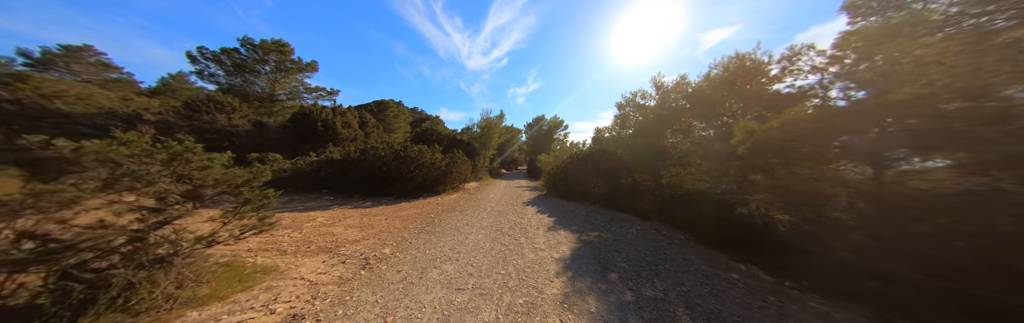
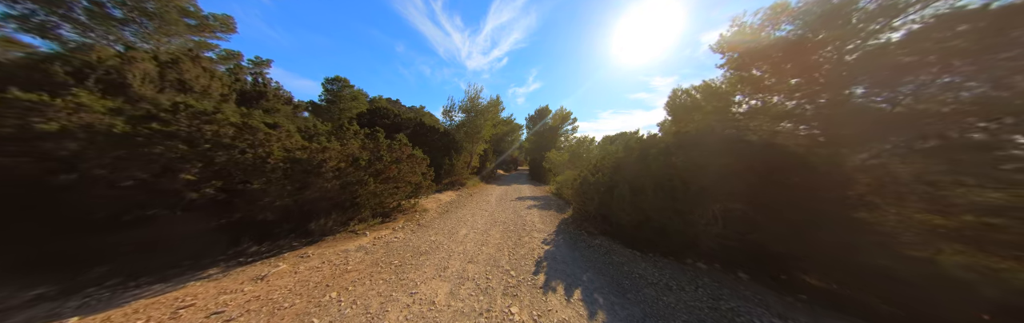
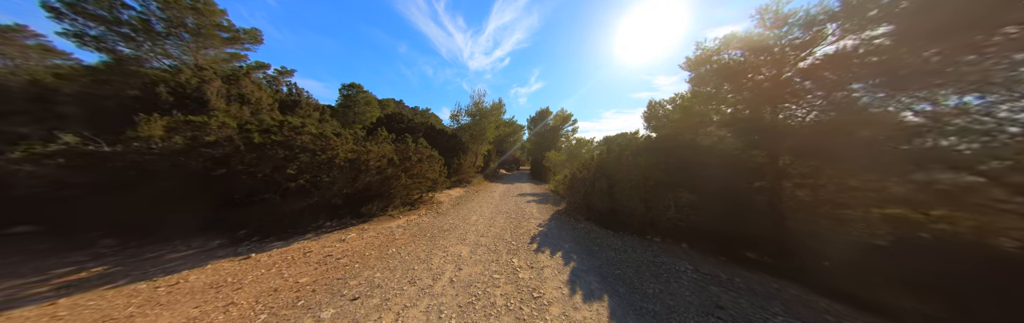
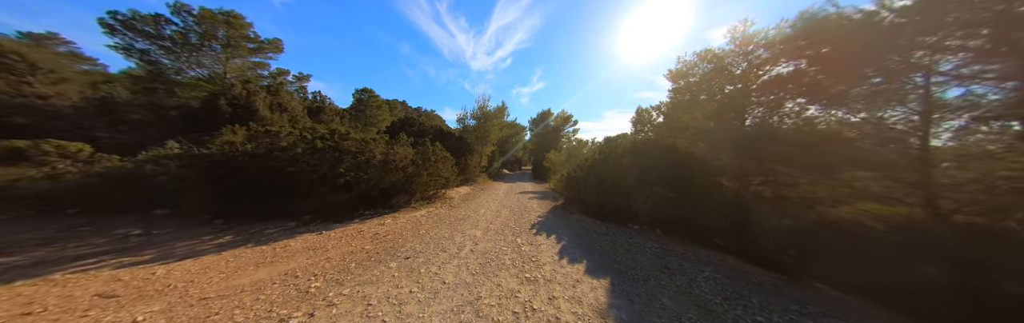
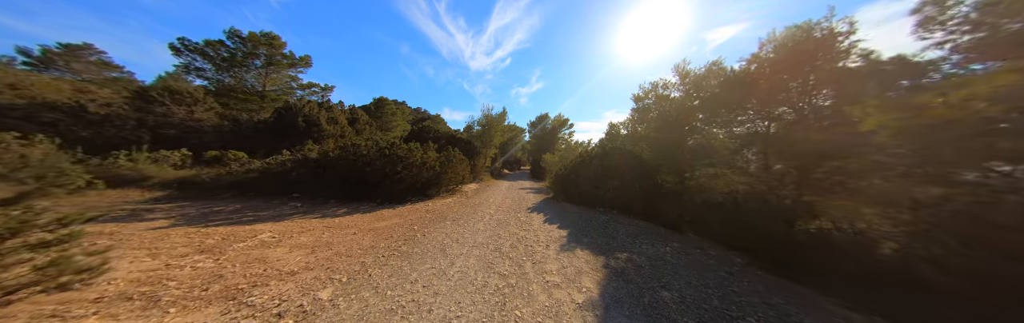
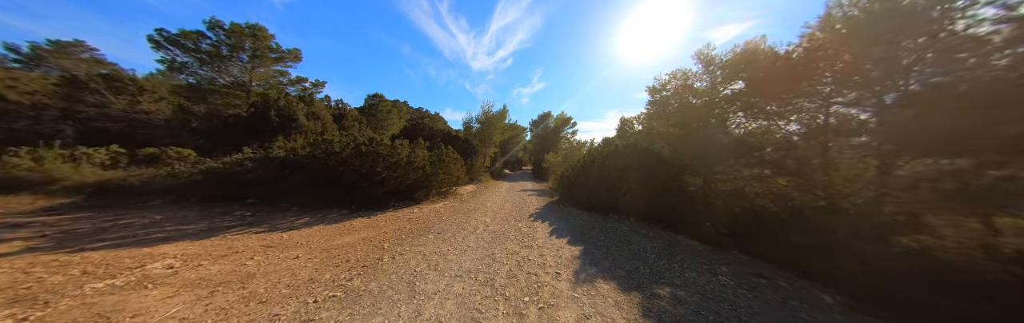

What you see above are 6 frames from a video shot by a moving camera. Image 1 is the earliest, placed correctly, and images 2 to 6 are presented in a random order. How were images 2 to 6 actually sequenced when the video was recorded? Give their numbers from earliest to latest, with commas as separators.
5, 6, 4, 3, 2
